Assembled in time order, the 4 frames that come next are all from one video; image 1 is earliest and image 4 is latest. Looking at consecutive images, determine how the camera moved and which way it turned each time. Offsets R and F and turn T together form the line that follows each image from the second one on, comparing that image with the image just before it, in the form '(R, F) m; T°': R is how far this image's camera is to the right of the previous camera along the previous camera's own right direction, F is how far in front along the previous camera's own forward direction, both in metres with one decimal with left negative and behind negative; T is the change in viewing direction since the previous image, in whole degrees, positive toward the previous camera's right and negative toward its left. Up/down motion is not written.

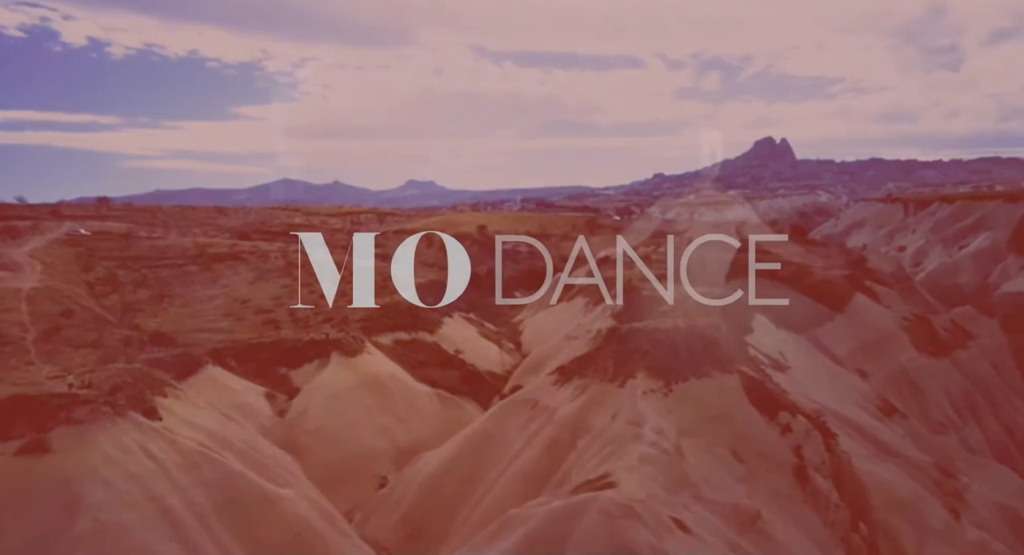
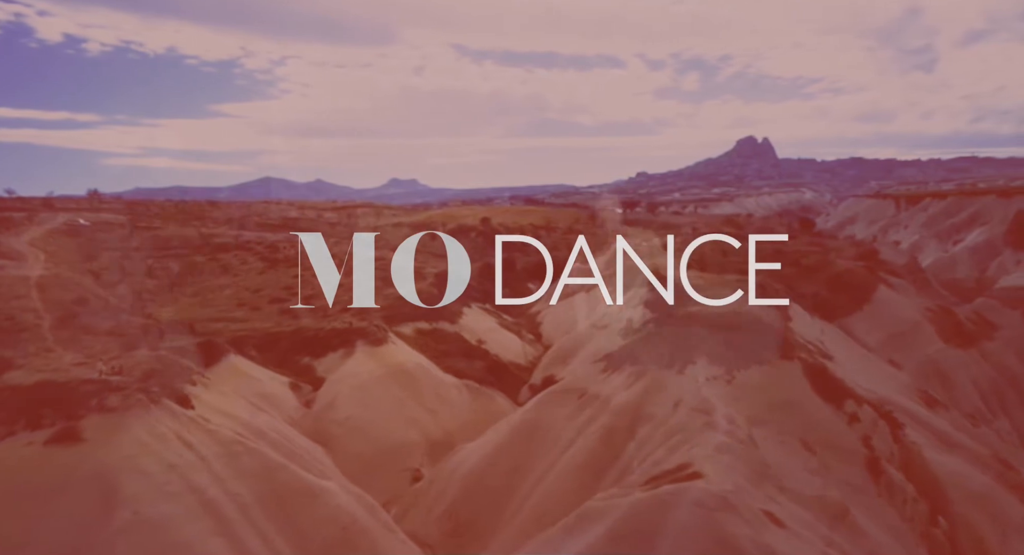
(-1.2, +0.6) m; +1°
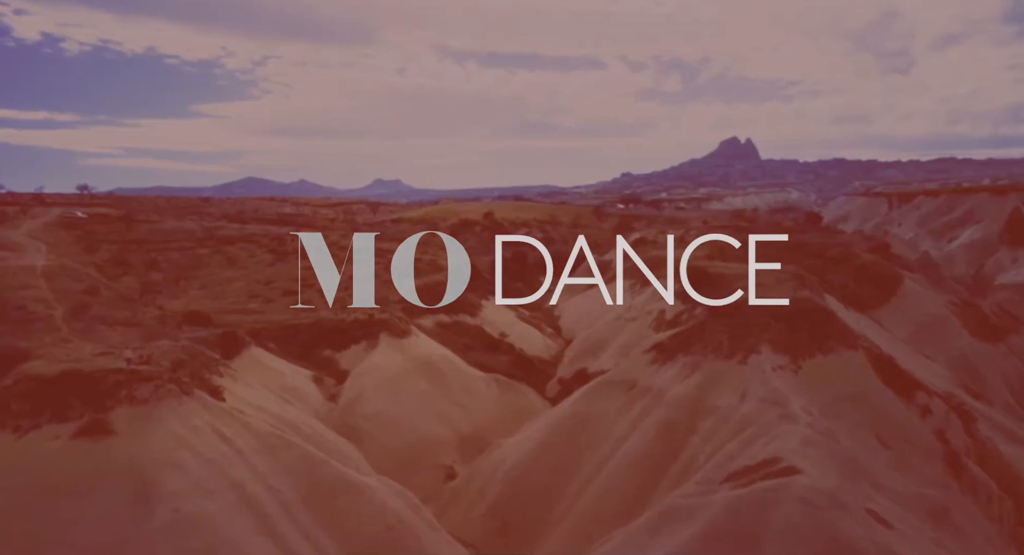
(-1.1, +0.7) m; +1°
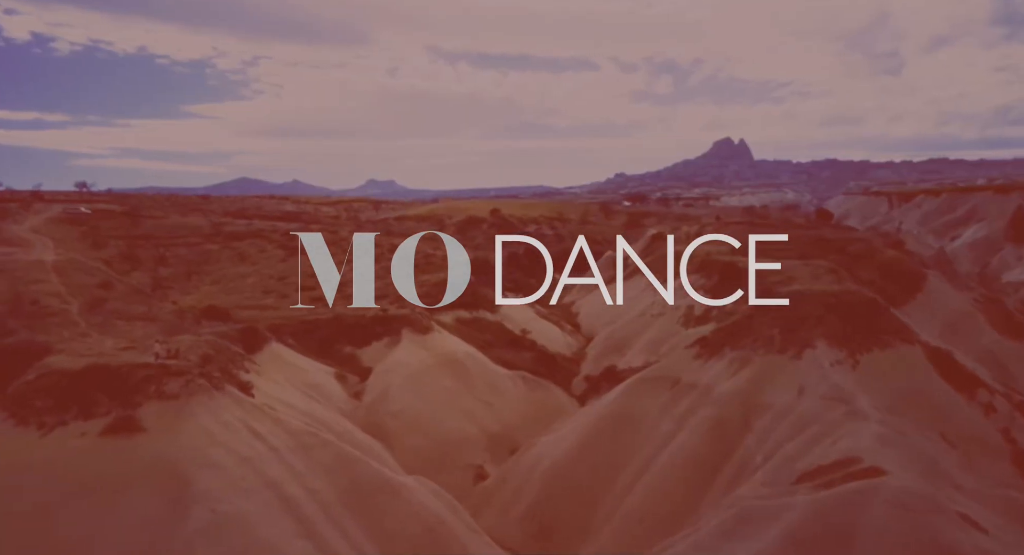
(-0.8, +0.5) m; 0°
